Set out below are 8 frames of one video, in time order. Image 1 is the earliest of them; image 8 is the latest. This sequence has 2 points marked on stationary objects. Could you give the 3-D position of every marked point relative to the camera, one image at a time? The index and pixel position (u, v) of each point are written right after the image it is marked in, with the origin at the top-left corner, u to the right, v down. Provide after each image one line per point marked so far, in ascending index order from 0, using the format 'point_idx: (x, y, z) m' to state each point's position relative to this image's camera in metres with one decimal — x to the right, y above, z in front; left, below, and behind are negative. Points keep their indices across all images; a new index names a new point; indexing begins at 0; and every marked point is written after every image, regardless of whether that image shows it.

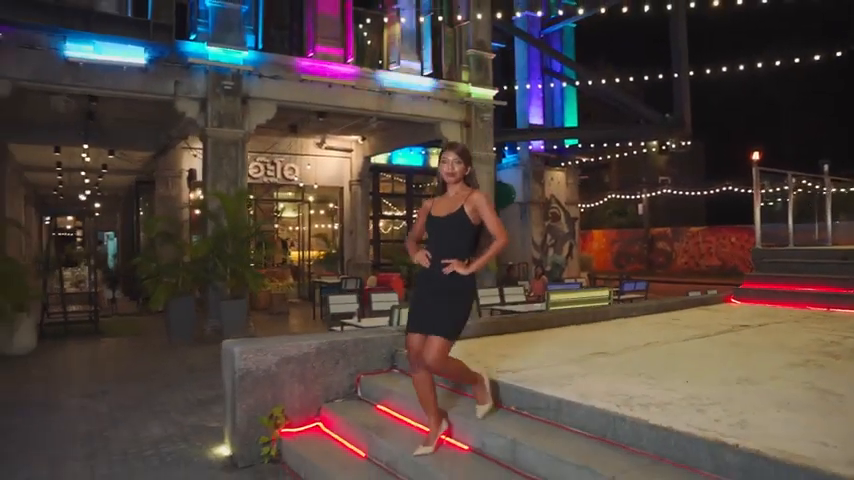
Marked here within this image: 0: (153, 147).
0: (-6.0, +2.0, +16.1) m
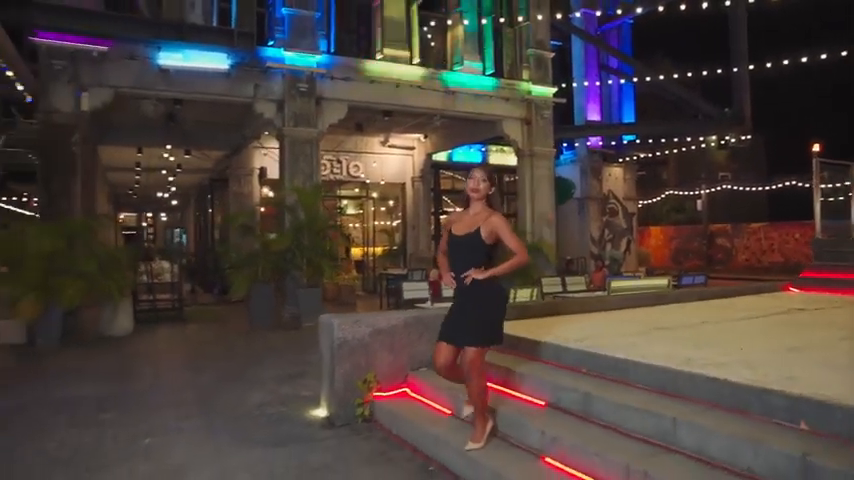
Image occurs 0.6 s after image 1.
0: (-4.6, +2.2, +17.1) m
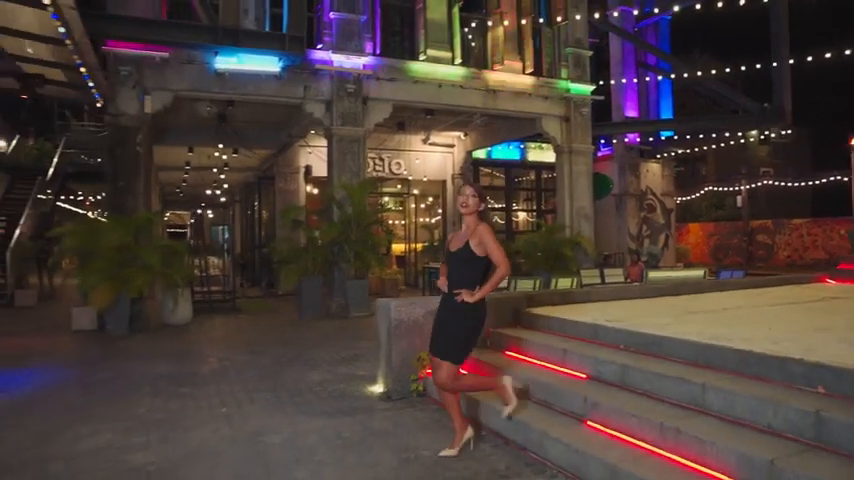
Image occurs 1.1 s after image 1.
0: (-3.7, +2.3, +17.8) m
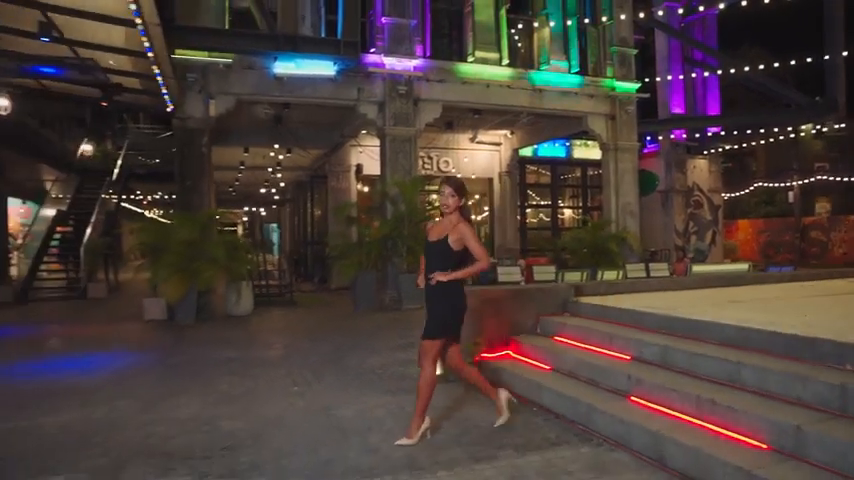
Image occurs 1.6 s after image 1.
0: (-2.5, +2.4, +18.4) m
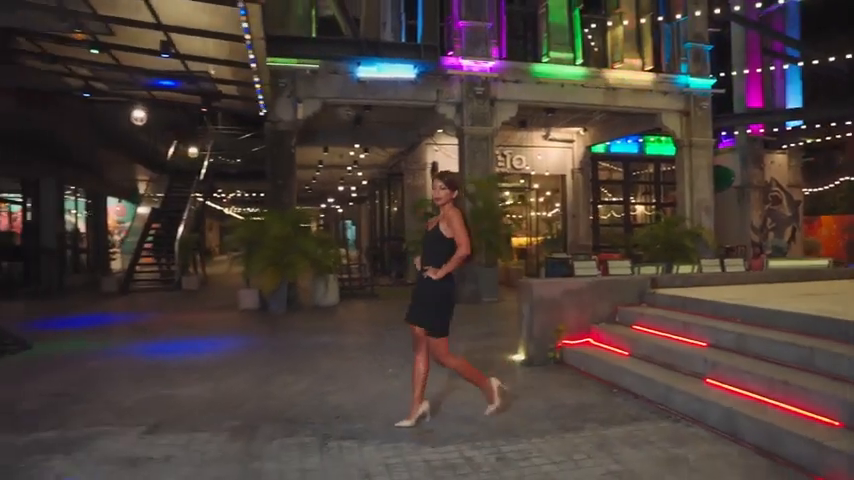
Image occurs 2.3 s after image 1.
0: (-0.6, +2.5, +19.1) m
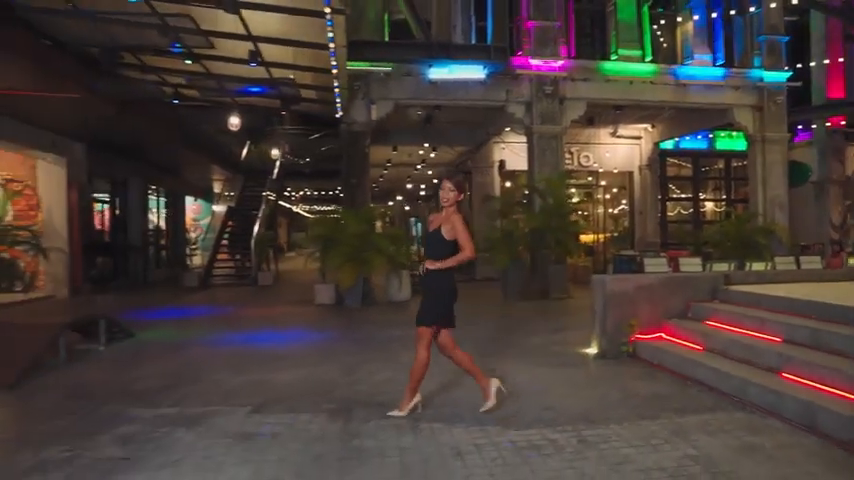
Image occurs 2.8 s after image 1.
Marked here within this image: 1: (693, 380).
0: (+1.1, +2.5, +19.4) m
1: (+2.2, -1.2, +6.1) m
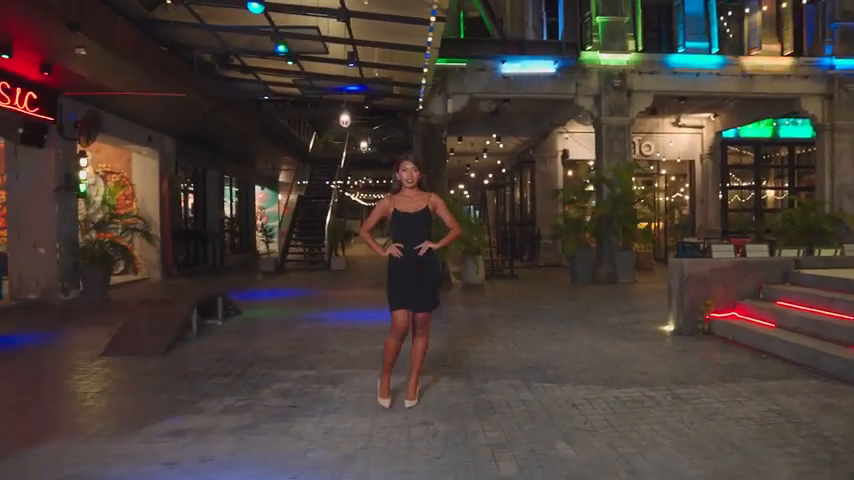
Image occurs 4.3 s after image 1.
0: (+2.9, +2.9, +20.0) m
1: (+3.1, -1.0, +6.7) m
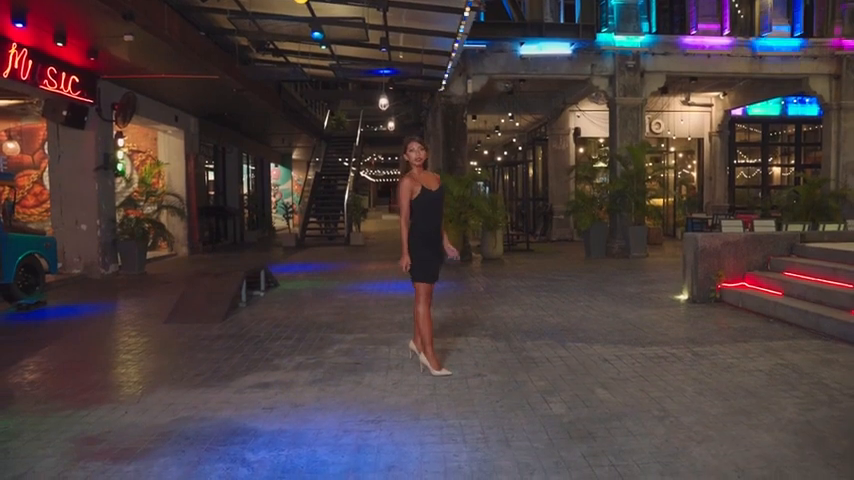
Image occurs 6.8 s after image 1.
0: (+3.4, +3.5, +20.5) m
1: (+3.5, -0.8, +7.4) m
